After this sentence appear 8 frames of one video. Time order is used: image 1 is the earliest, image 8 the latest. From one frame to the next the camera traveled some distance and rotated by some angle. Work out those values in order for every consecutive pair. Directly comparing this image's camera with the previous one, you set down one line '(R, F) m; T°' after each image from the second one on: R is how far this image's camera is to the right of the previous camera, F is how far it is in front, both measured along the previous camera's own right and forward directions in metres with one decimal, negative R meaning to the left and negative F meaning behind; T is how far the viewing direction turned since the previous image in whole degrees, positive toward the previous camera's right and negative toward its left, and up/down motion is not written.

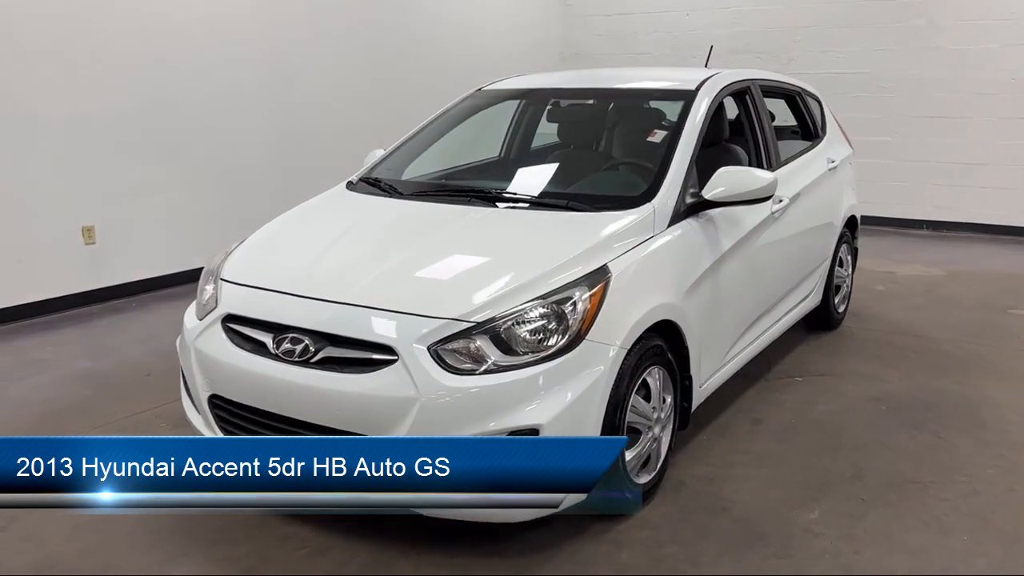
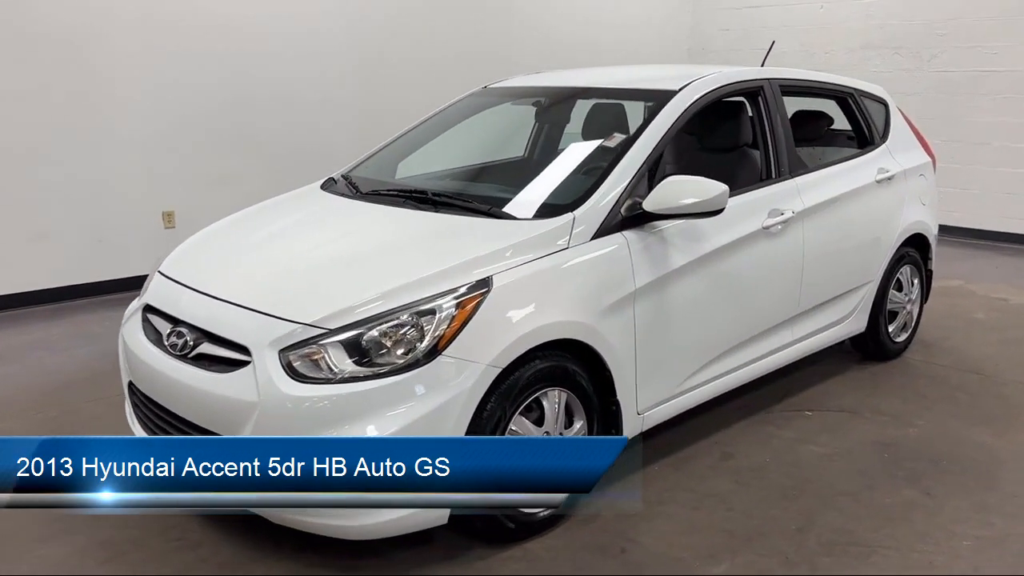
(+0.8, +0.2) m; -12°
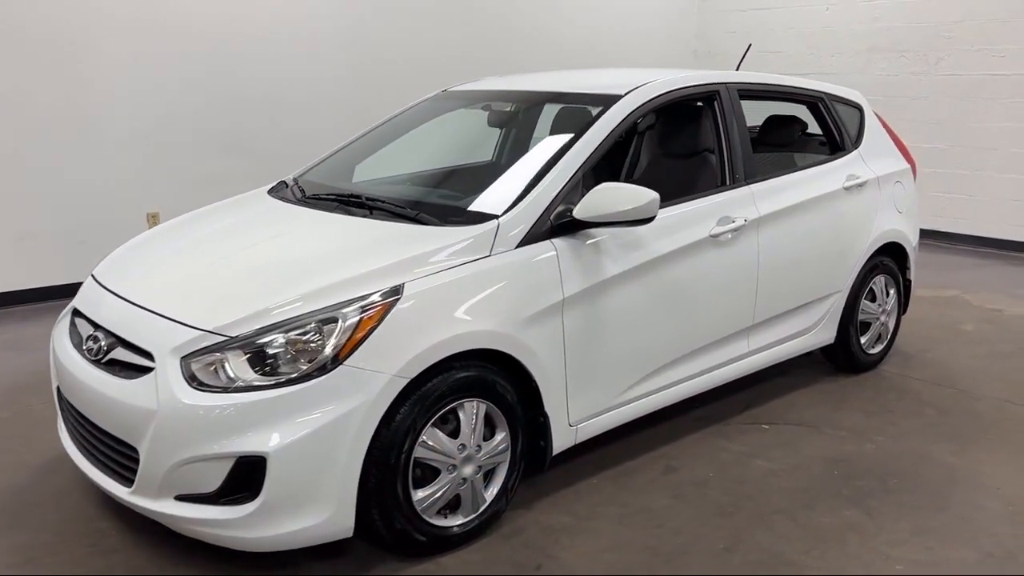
(+0.3, +0.1) m; -2°
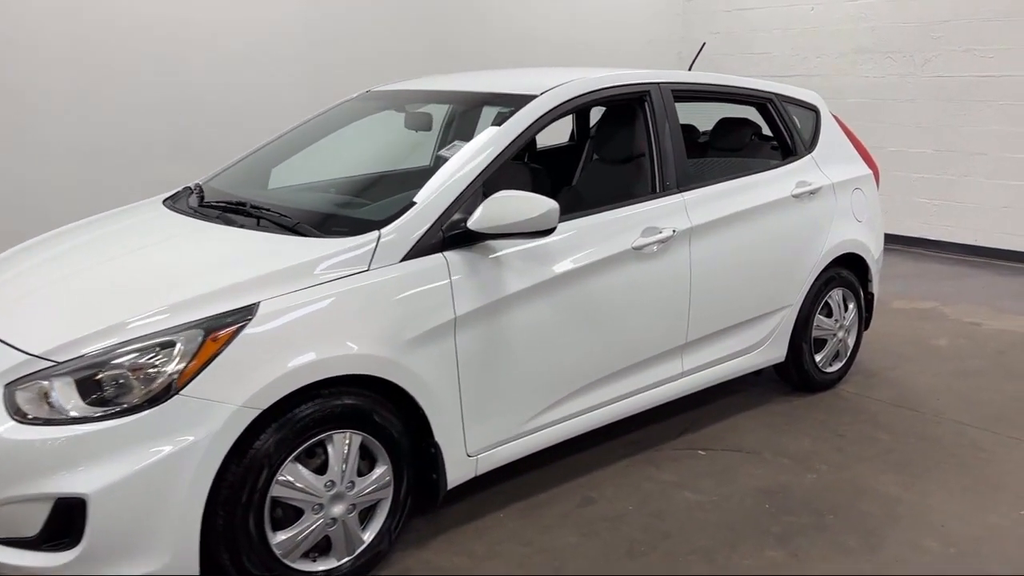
(+0.3, +0.2) m; -1°
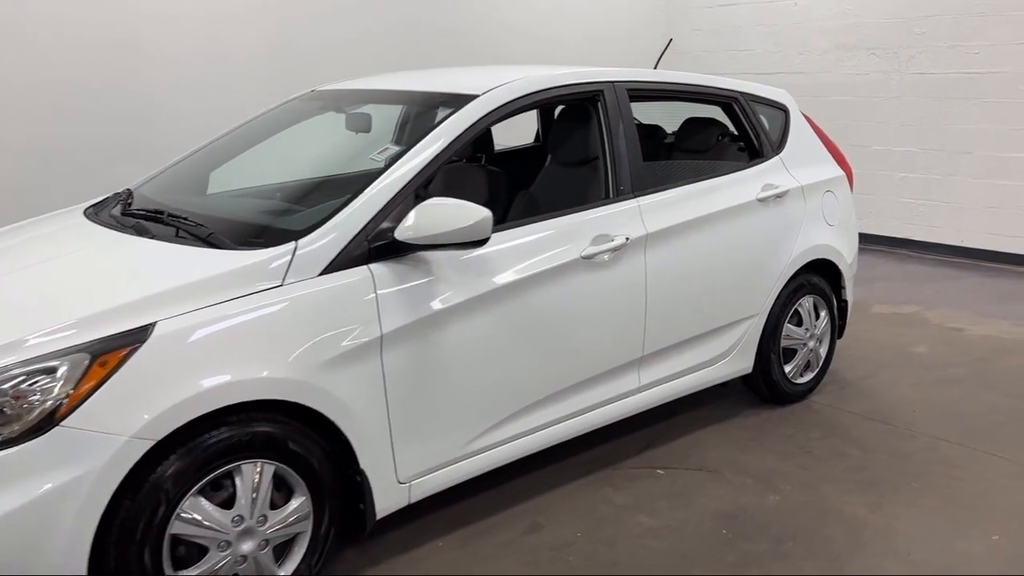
(+0.2, +0.2) m; 0°
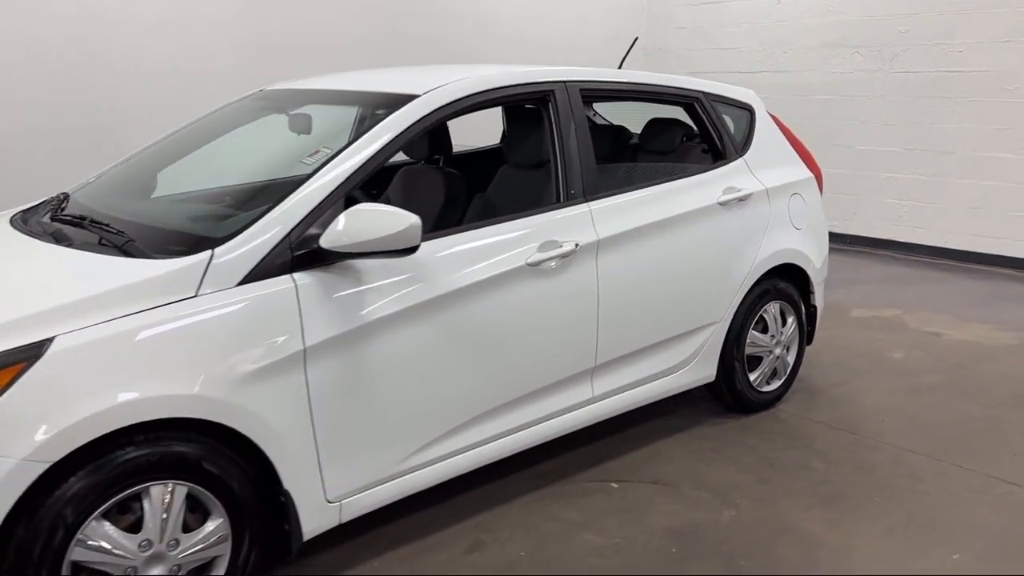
(+0.2, +0.1) m; 0°
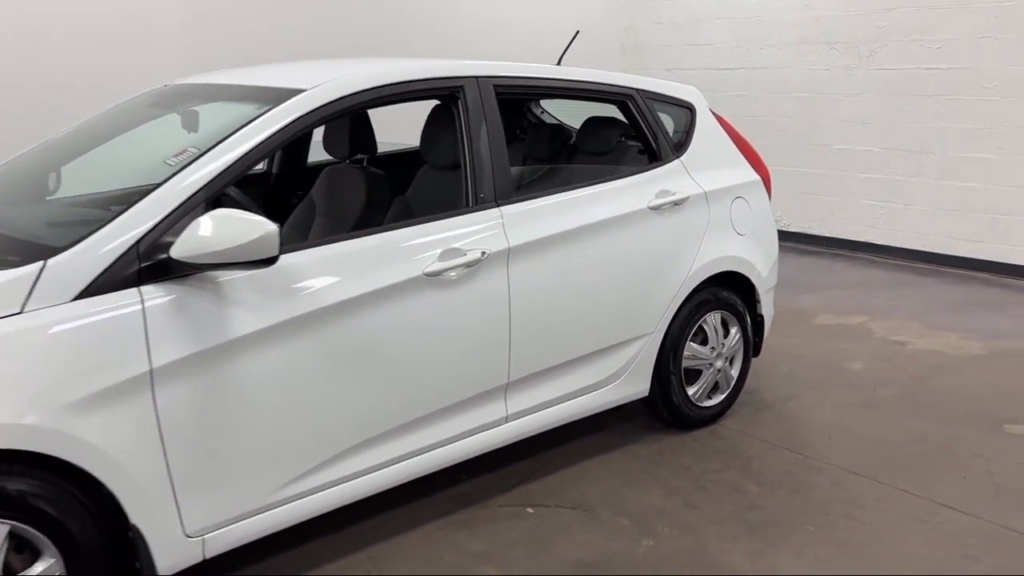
(+0.3, +0.2) m; 0°
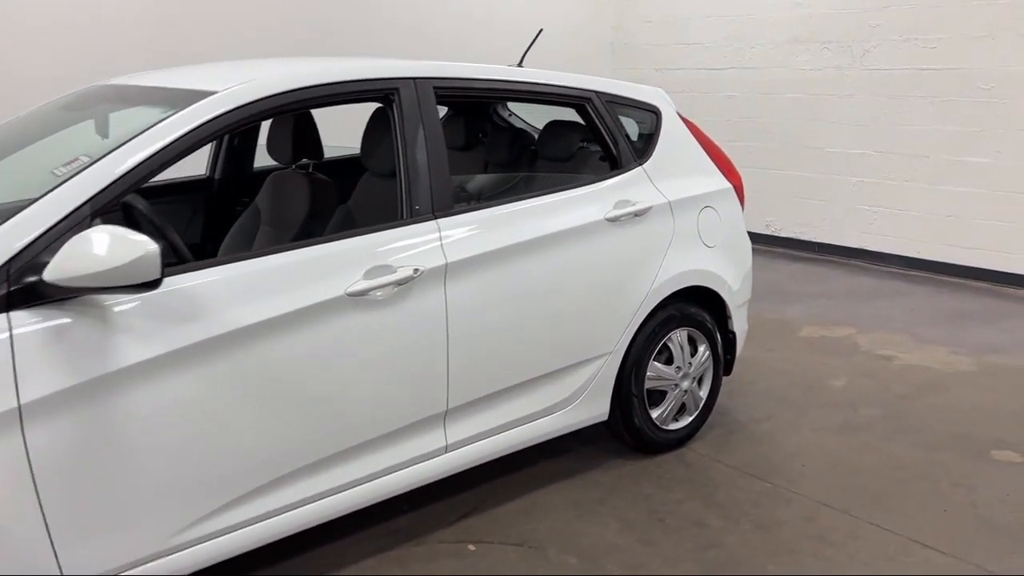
(+0.2, +0.2) m; 0°
